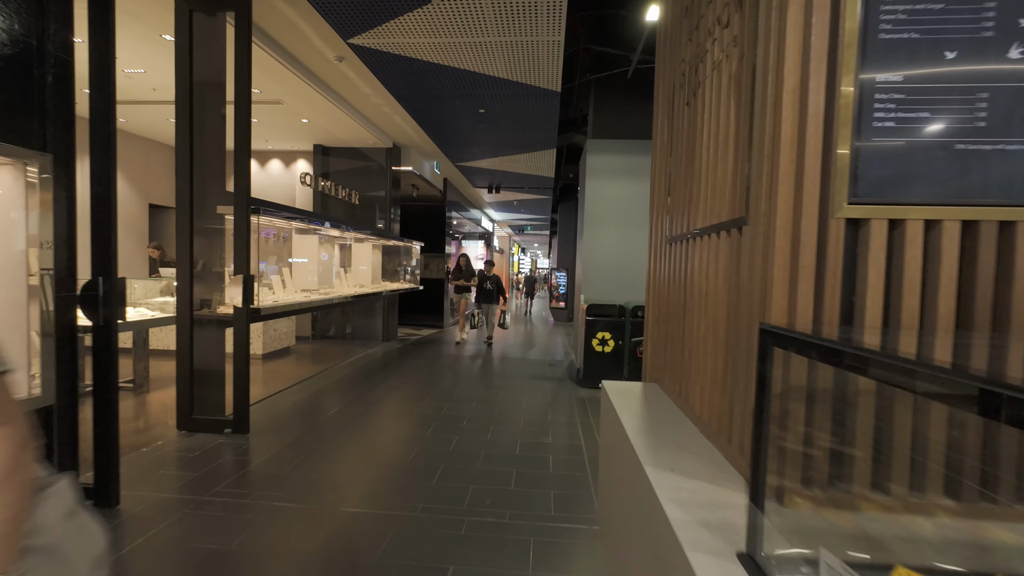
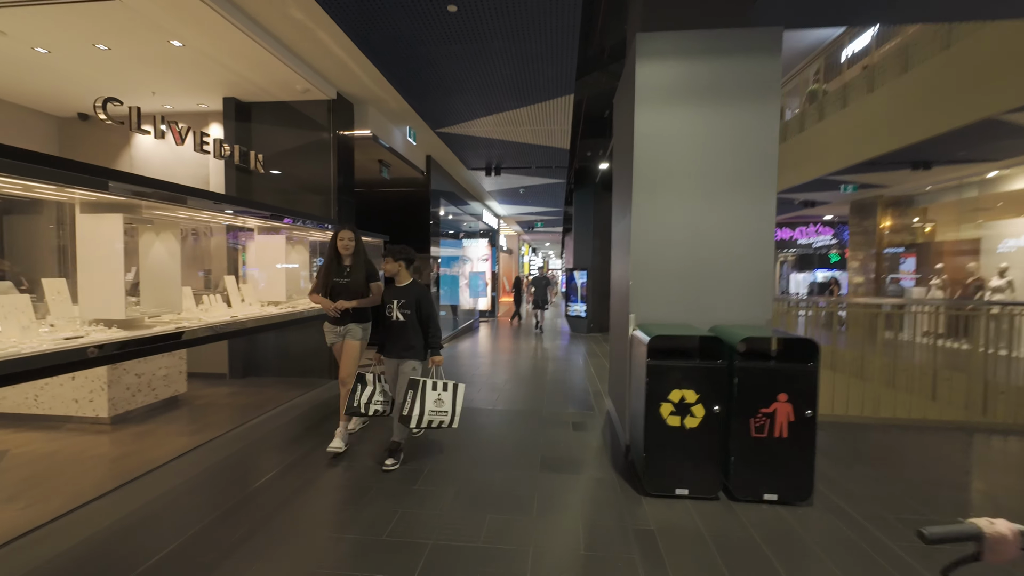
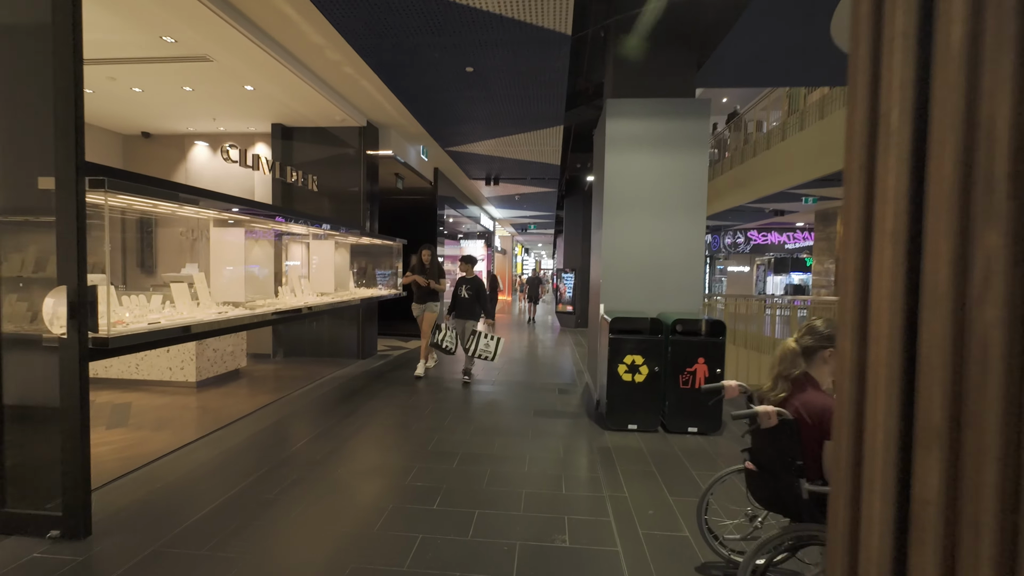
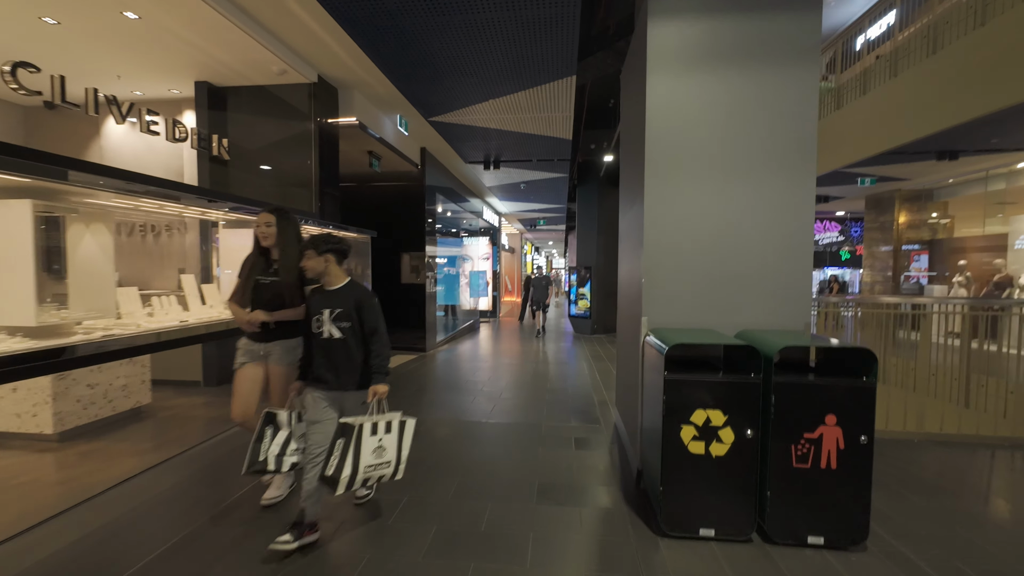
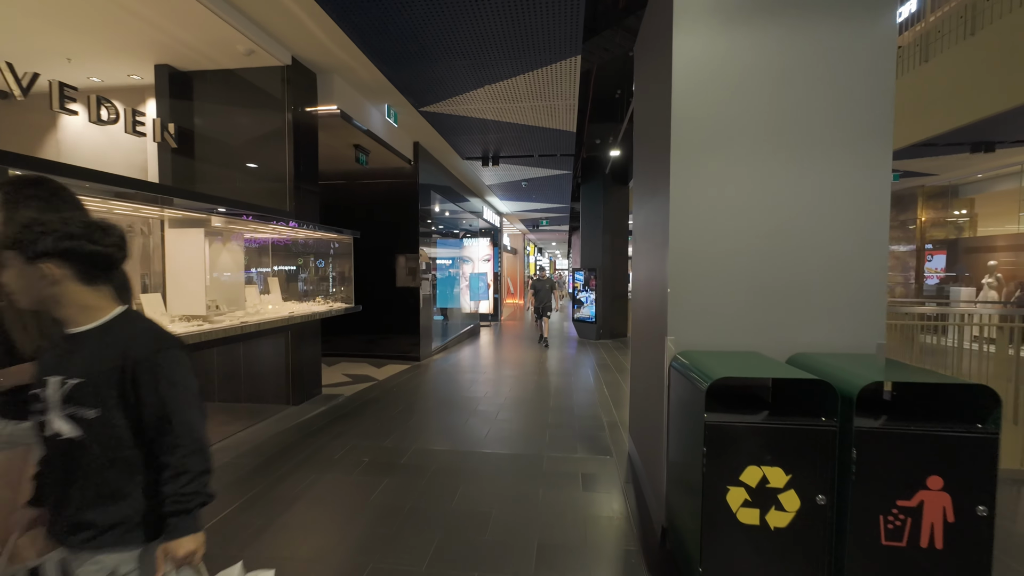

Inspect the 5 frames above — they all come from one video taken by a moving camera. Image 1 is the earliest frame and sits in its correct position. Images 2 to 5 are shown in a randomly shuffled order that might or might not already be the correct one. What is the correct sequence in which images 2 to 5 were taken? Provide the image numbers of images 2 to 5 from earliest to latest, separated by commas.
3, 2, 4, 5
